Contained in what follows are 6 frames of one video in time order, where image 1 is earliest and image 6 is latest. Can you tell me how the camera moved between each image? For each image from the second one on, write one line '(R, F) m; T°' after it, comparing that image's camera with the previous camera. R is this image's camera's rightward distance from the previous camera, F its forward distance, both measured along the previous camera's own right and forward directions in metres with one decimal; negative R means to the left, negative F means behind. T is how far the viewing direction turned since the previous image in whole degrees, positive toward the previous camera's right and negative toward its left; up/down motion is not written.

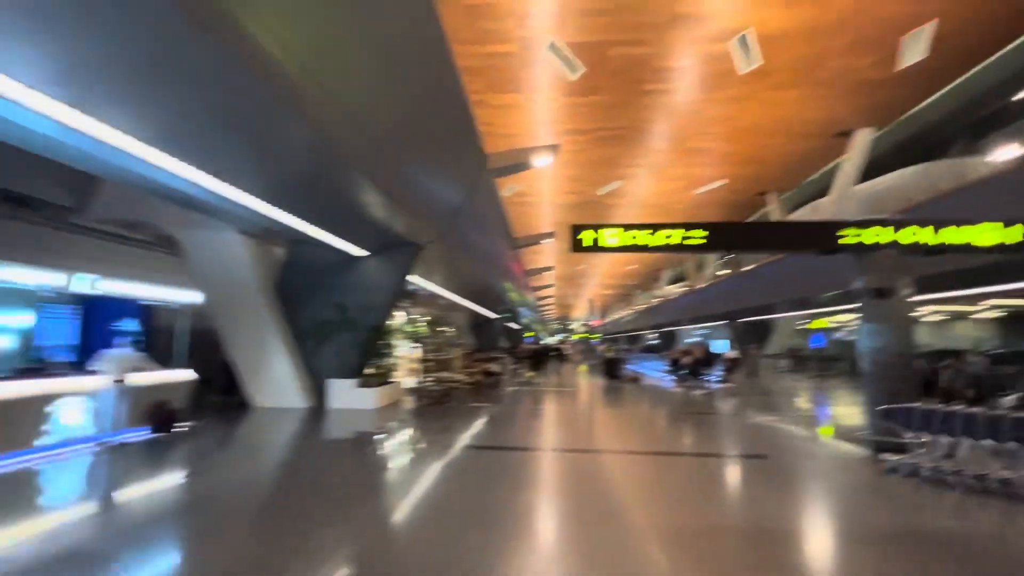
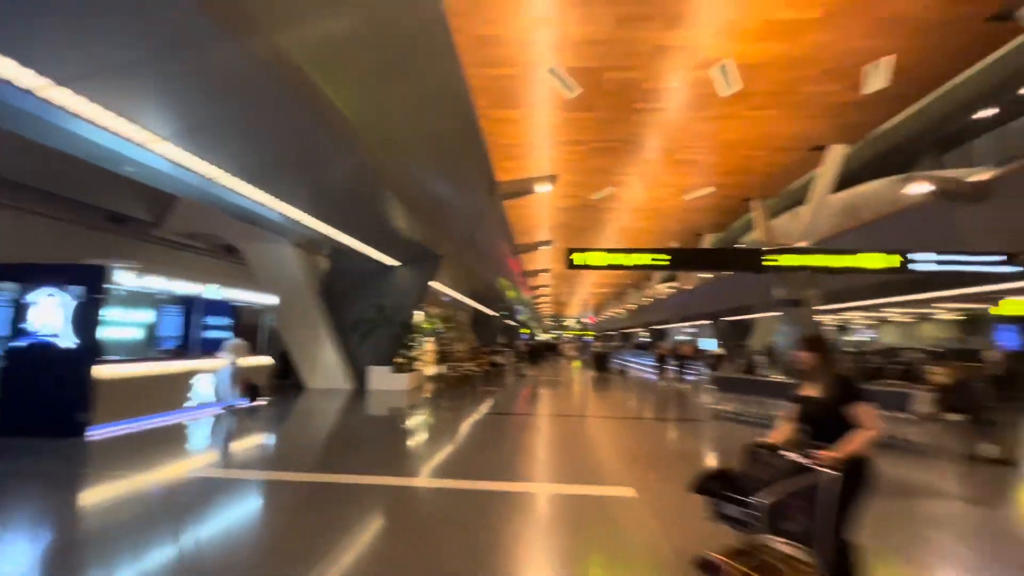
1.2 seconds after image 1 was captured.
(-0.1, -0.9) m; +1°
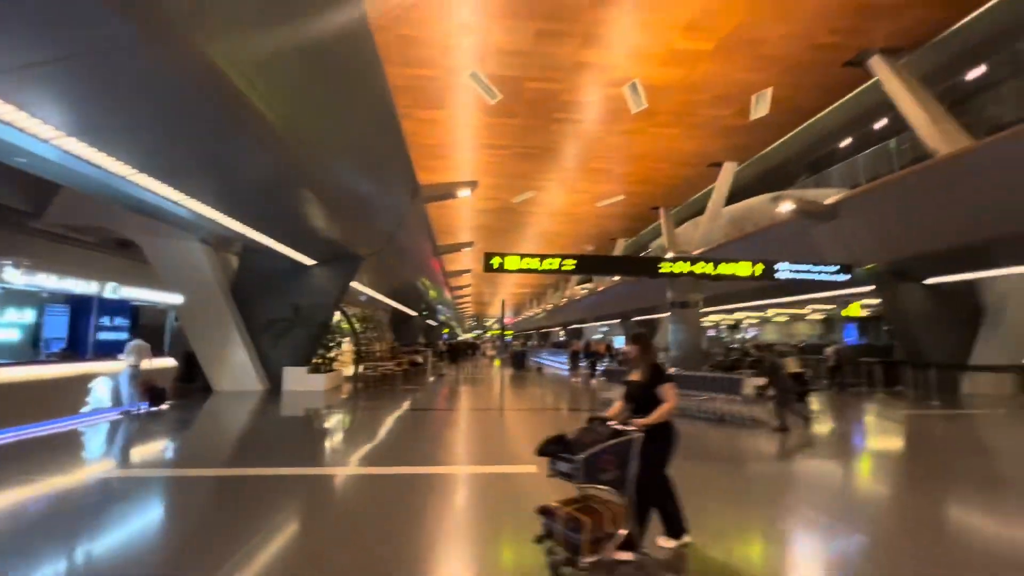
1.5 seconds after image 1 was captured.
(0.0, -0.2) m; +9°
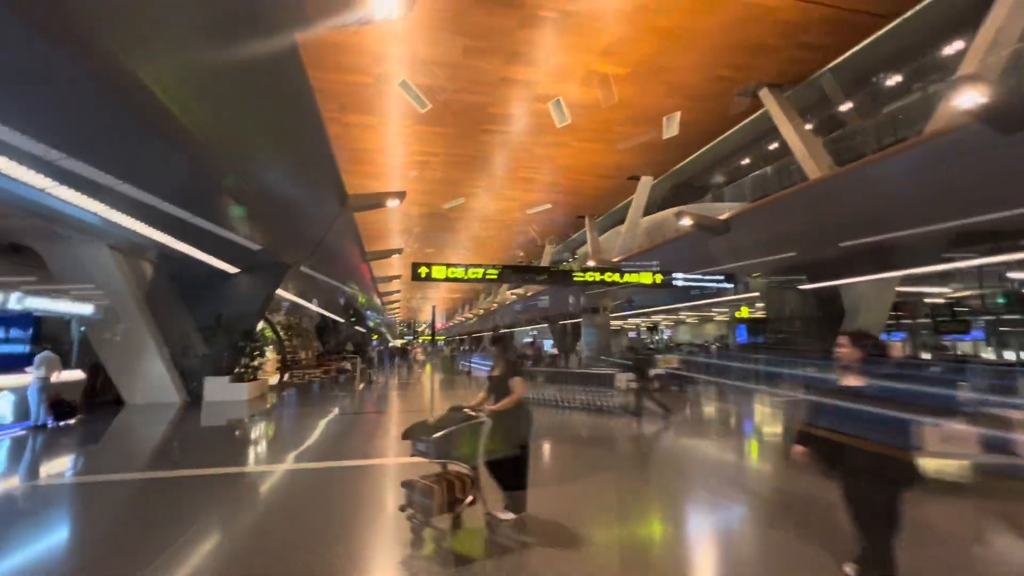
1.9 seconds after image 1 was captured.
(0.0, -0.3) m; +8°
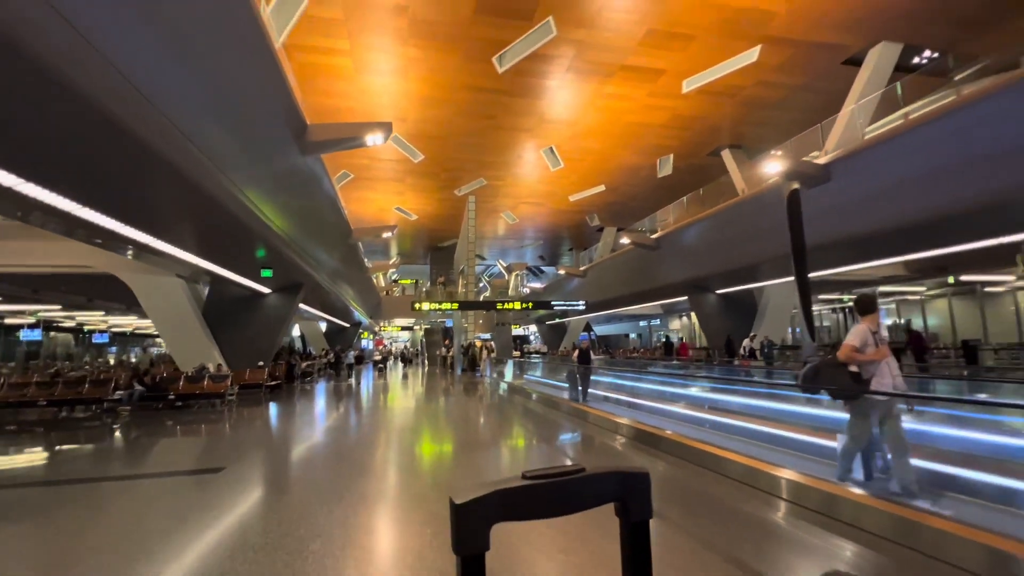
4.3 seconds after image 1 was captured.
(+0.5, -2.2) m; +6°
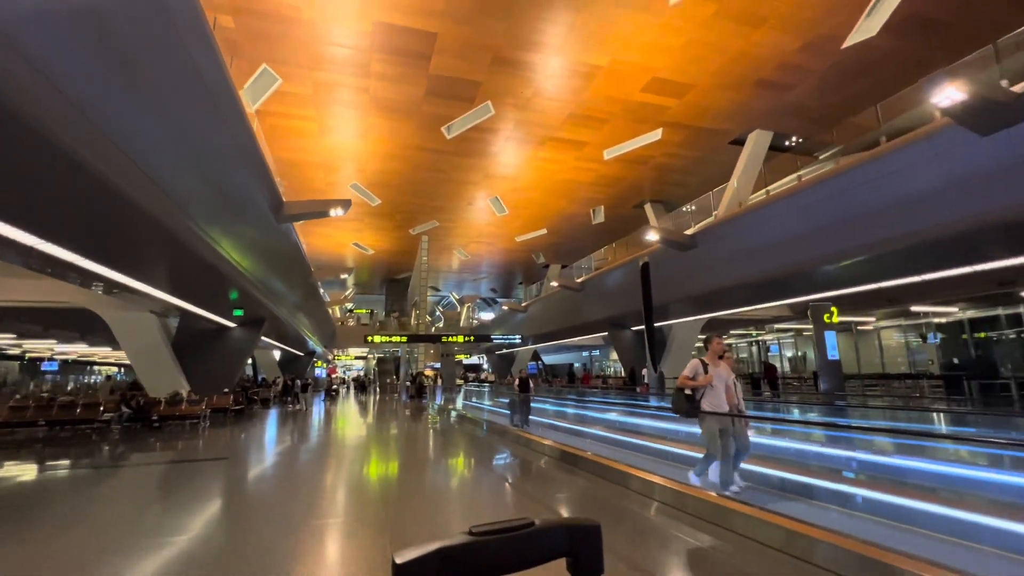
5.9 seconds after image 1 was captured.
(+0.4, -1.5) m; +5°
